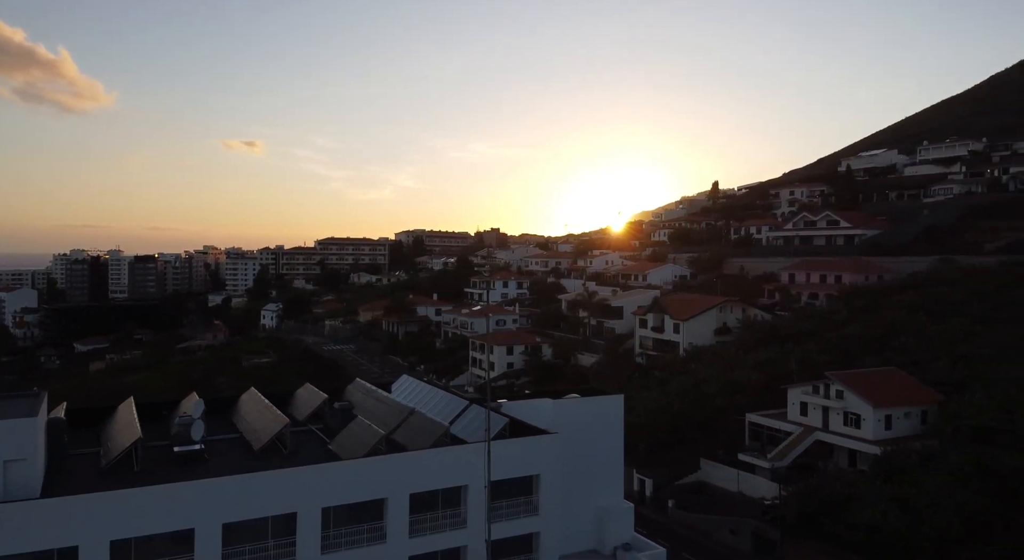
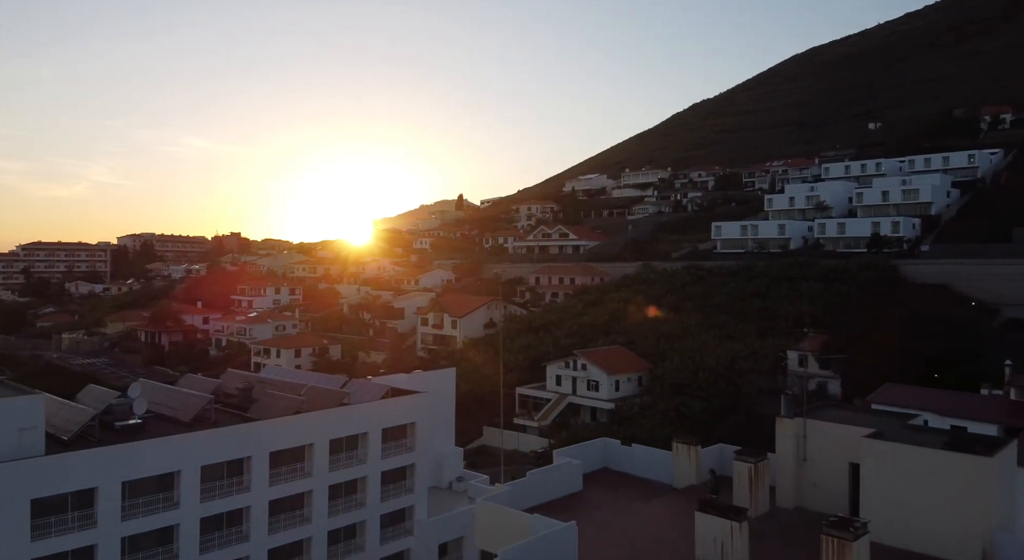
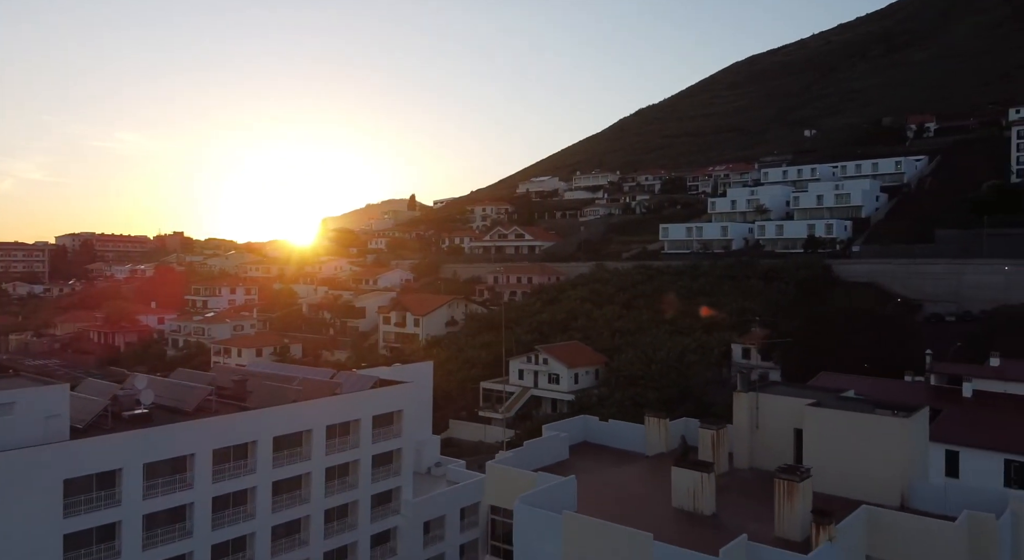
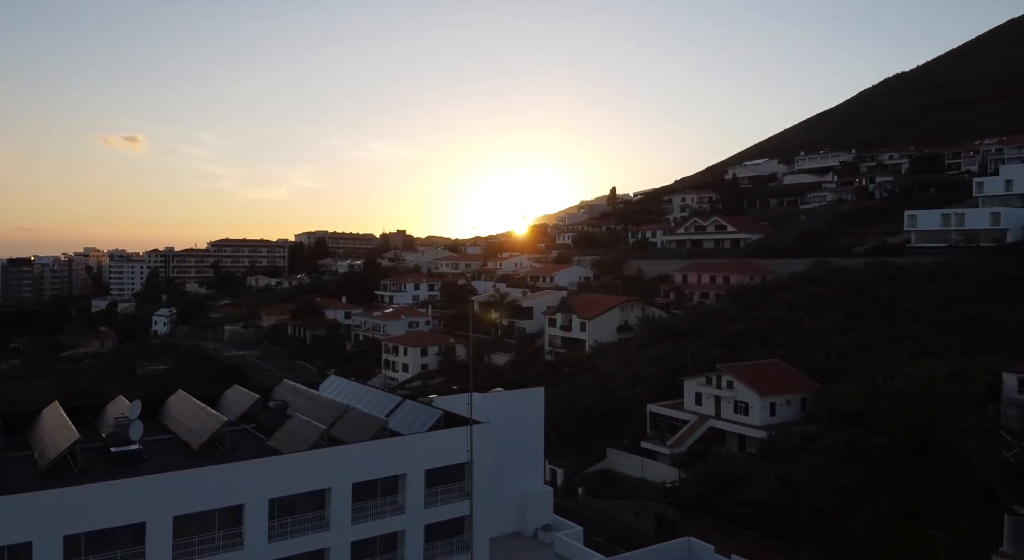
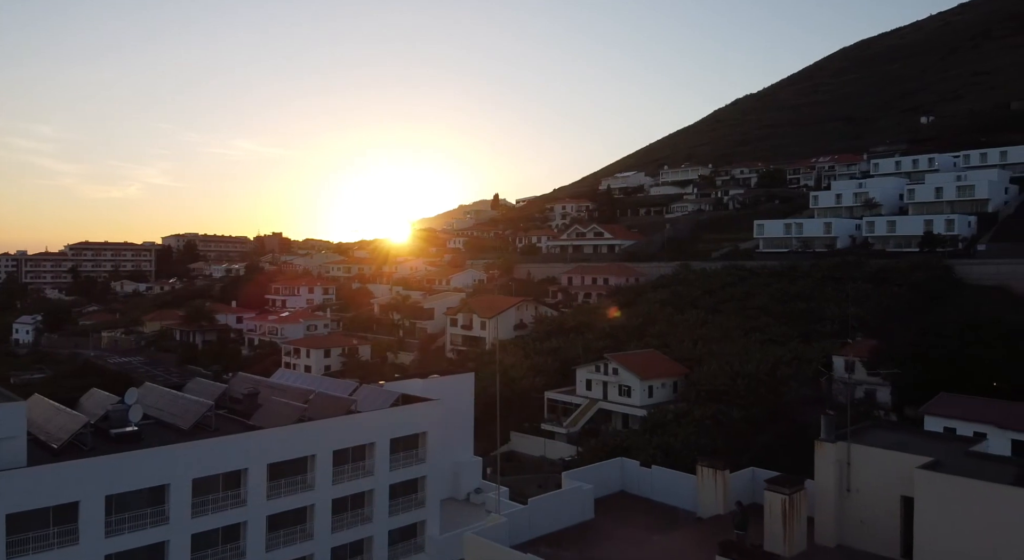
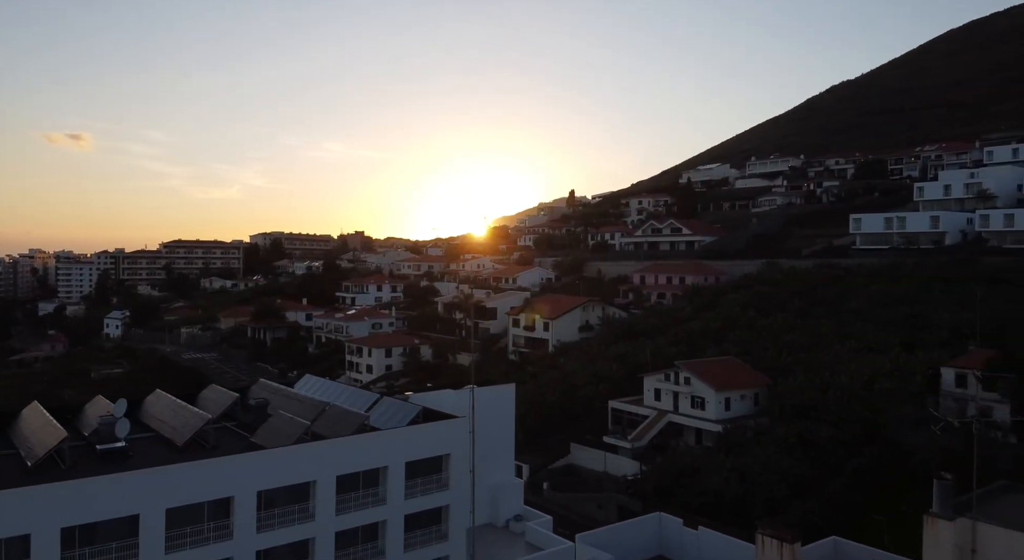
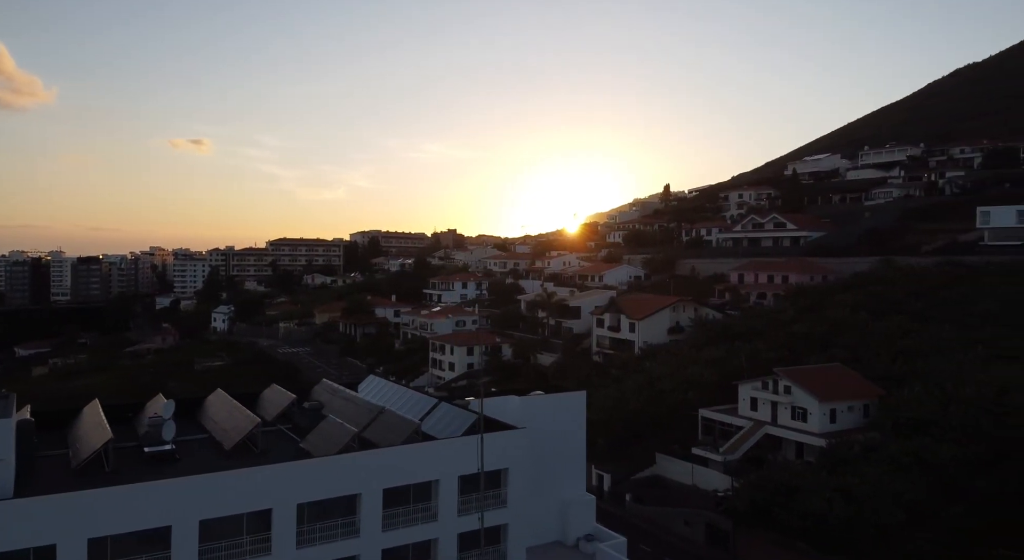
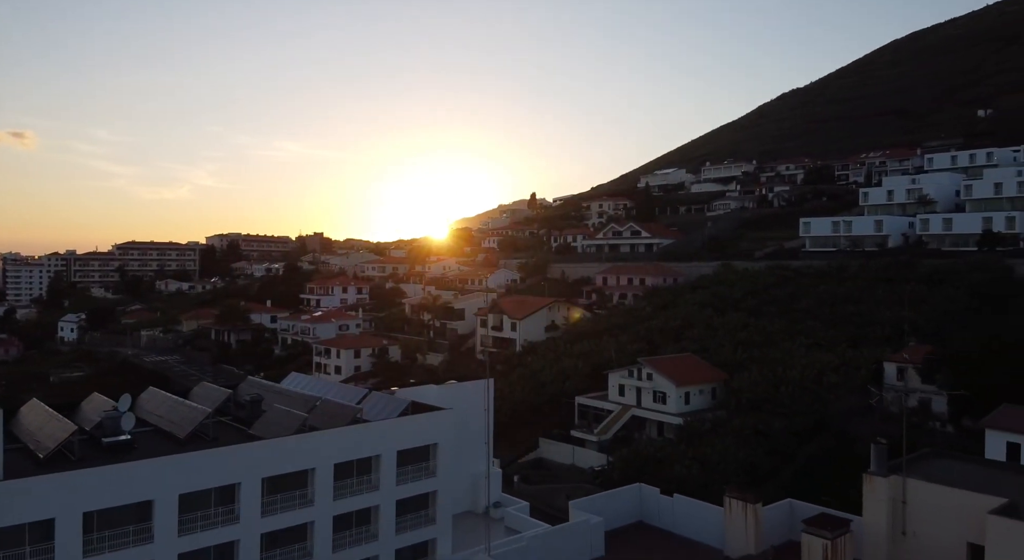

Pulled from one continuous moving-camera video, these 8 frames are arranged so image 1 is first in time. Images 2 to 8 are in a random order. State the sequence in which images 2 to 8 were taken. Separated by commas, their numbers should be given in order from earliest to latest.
7, 4, 6, 8, 5, 2, 3
